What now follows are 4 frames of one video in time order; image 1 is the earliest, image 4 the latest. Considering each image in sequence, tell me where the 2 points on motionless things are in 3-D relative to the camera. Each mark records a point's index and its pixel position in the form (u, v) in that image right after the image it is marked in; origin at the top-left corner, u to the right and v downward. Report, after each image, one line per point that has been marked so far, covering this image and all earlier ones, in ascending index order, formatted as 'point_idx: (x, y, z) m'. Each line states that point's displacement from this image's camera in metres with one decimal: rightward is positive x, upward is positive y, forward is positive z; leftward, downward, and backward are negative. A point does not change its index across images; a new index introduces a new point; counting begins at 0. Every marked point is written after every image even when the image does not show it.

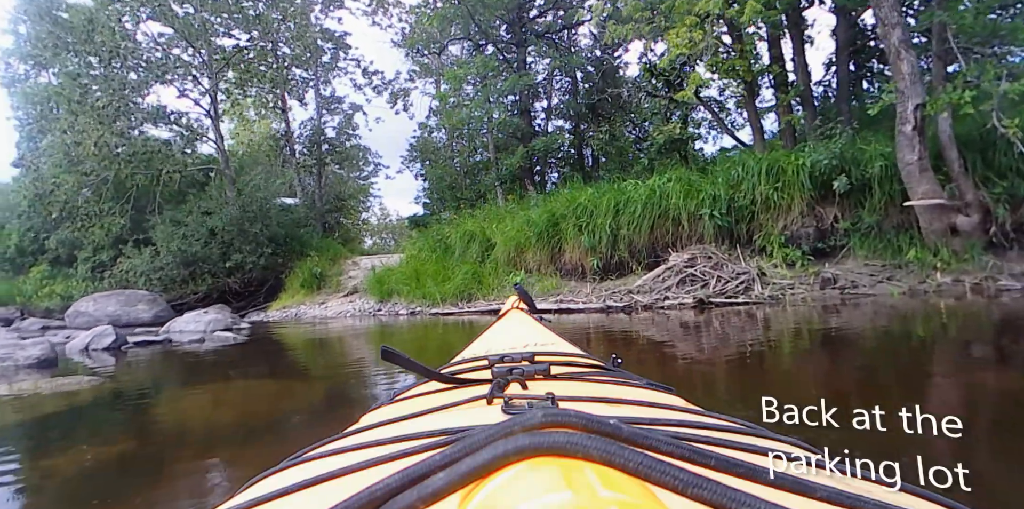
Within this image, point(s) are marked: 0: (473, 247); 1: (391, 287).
0: (-0.6, +0.1, +9.3) m
1: (-1.9, -0.5, +9.9) m
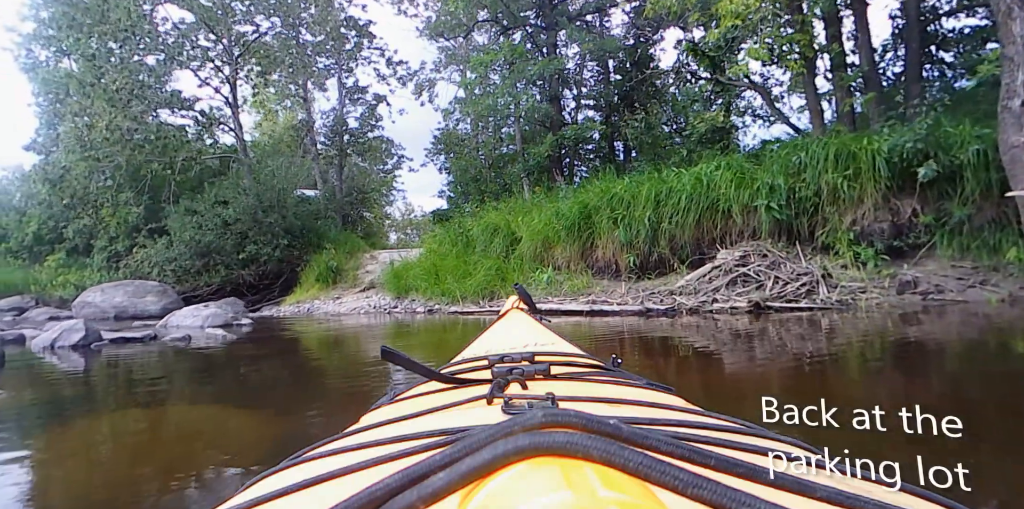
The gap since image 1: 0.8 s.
0: (-0.2, +0.2, +8.6) m
1: (-1.6, -0.4, +9.3) m
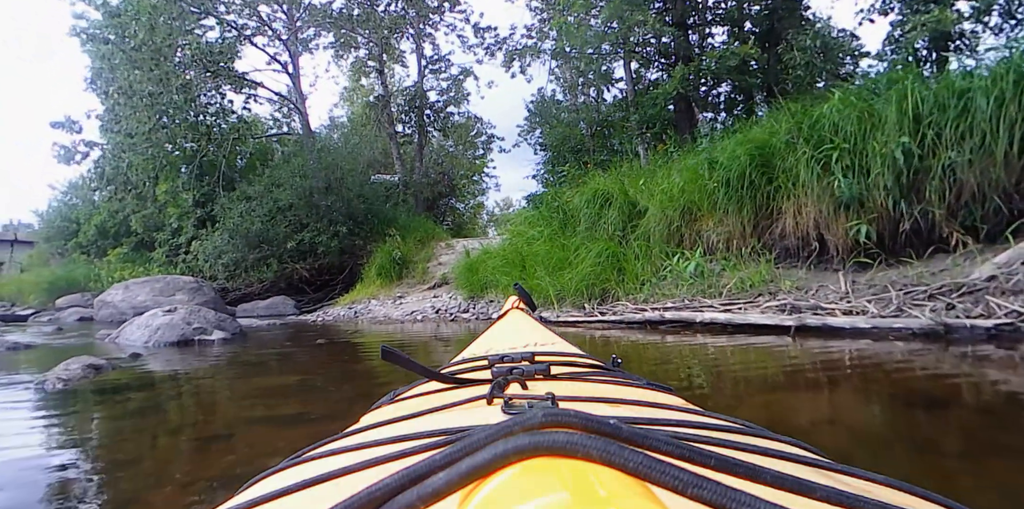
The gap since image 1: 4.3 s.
0: (+0.9, +0.4, +5.9) m
1: (-0.3, -0.3, +6.9) m
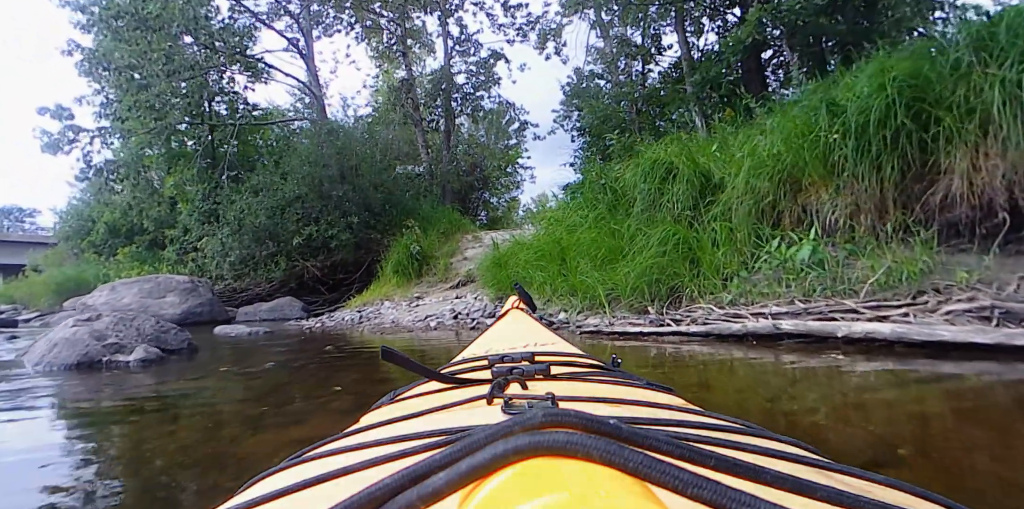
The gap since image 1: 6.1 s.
0: (+1.2, +0.5, +4.6) m
1: (0.0, -0.2, +5.7) m
